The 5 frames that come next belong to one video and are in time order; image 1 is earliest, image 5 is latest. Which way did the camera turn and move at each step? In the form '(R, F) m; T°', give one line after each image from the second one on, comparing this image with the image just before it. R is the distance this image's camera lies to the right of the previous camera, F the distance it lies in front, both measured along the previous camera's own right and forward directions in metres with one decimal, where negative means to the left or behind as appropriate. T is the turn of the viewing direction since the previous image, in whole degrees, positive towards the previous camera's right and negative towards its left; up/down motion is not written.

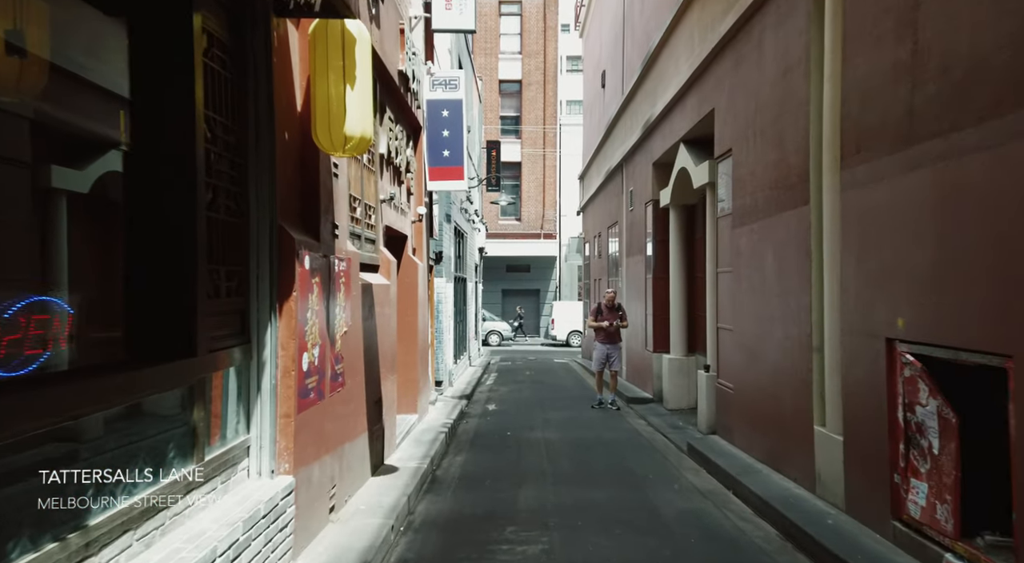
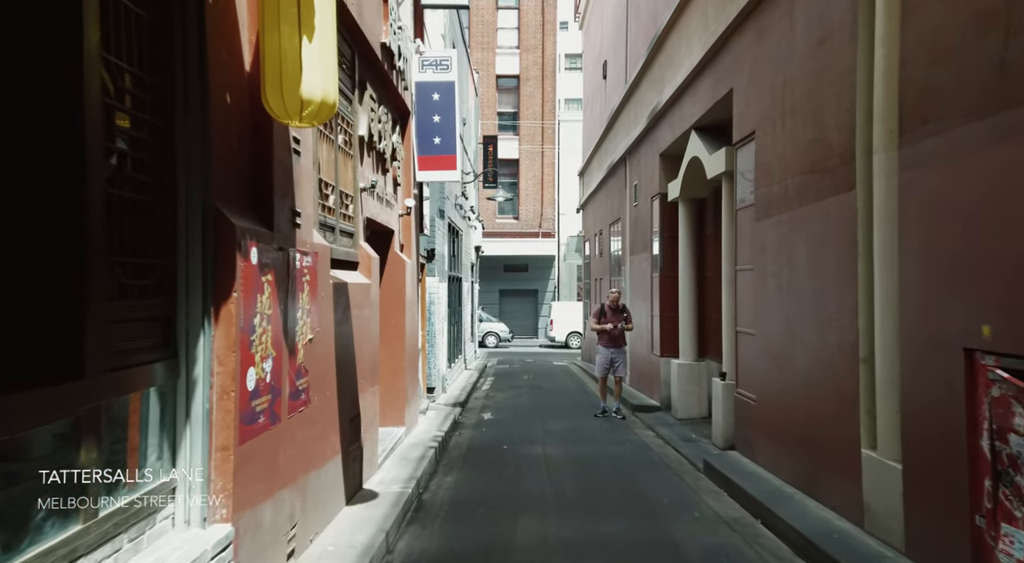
(0.0, +0.9) m; 0°
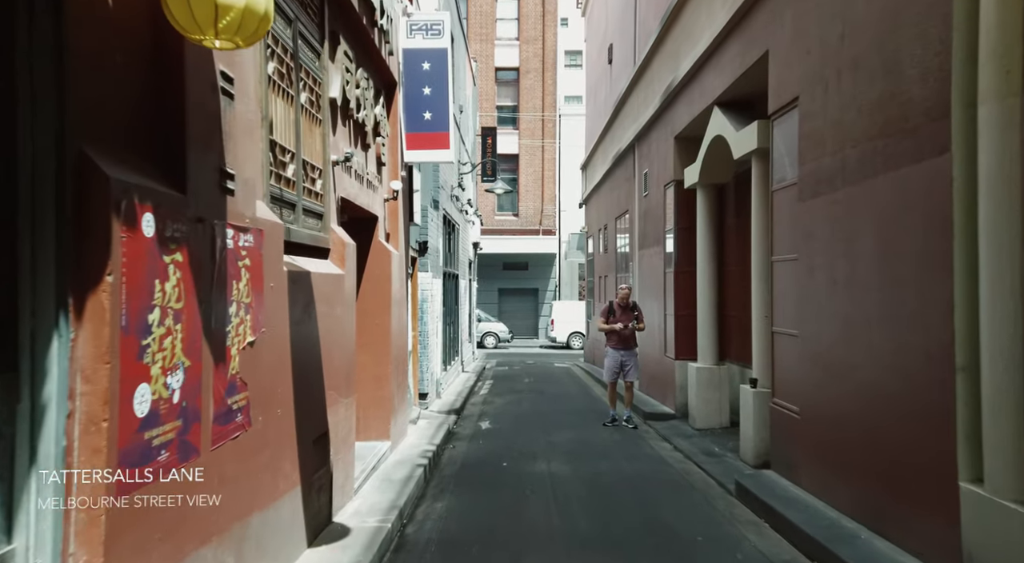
(0.0, +1.1) m; 0°
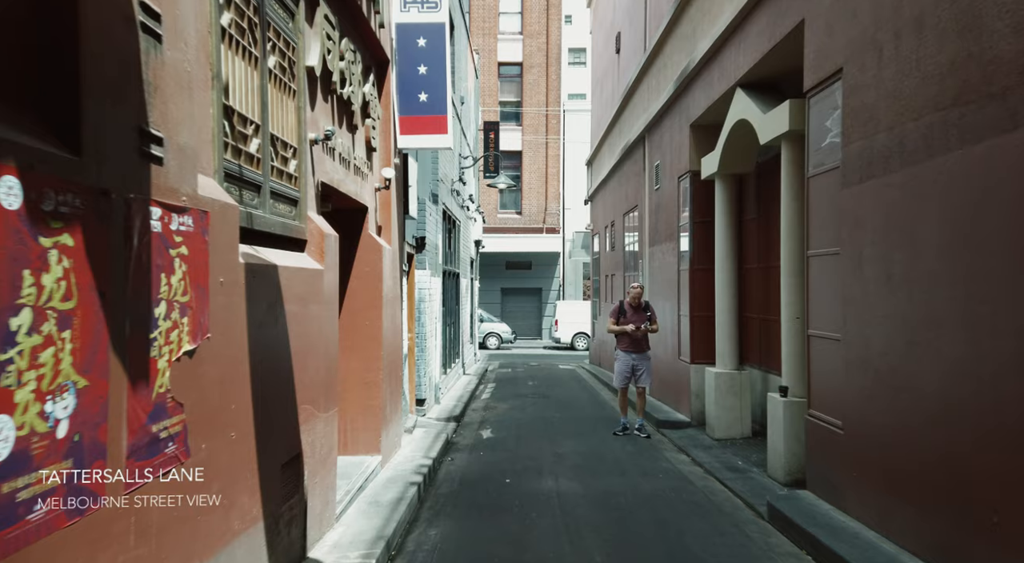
(0.0, +0.8) m; 0°
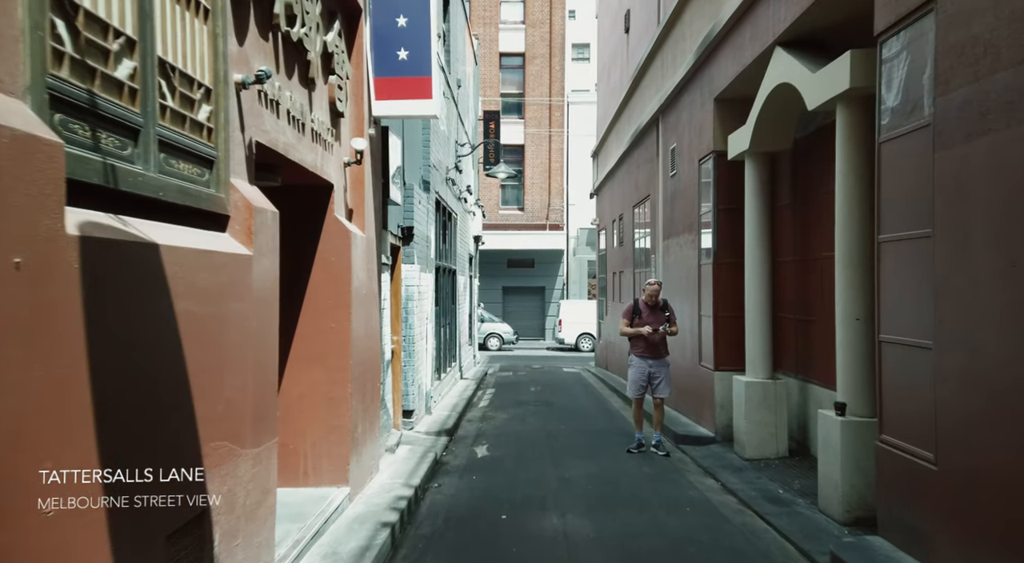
(0.0, +1.3) m; 0°
